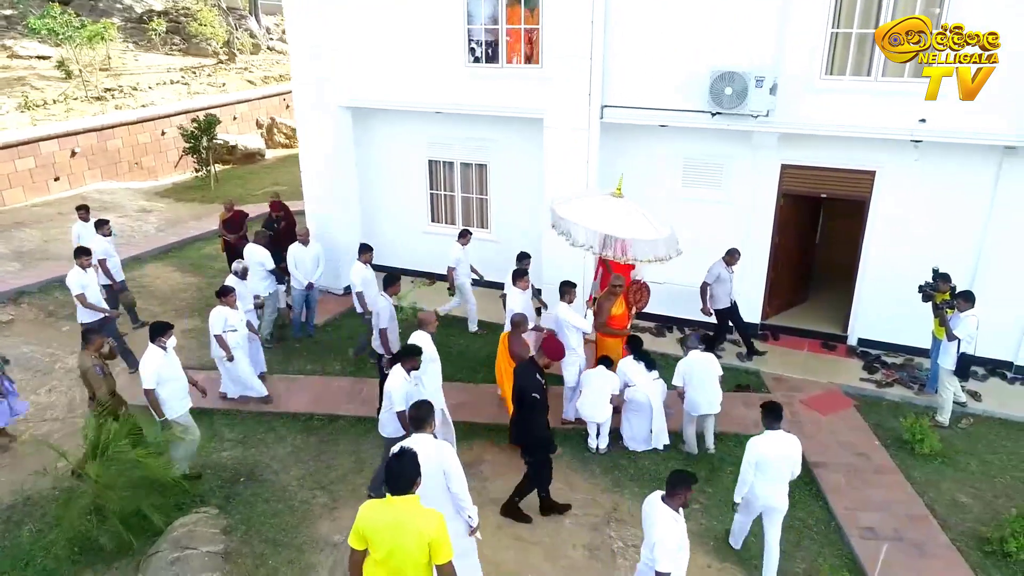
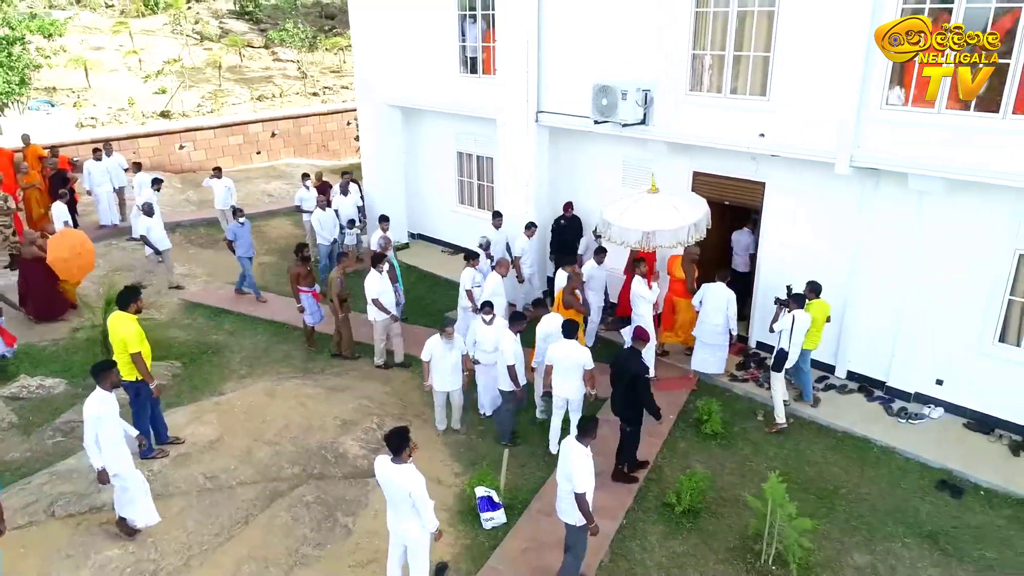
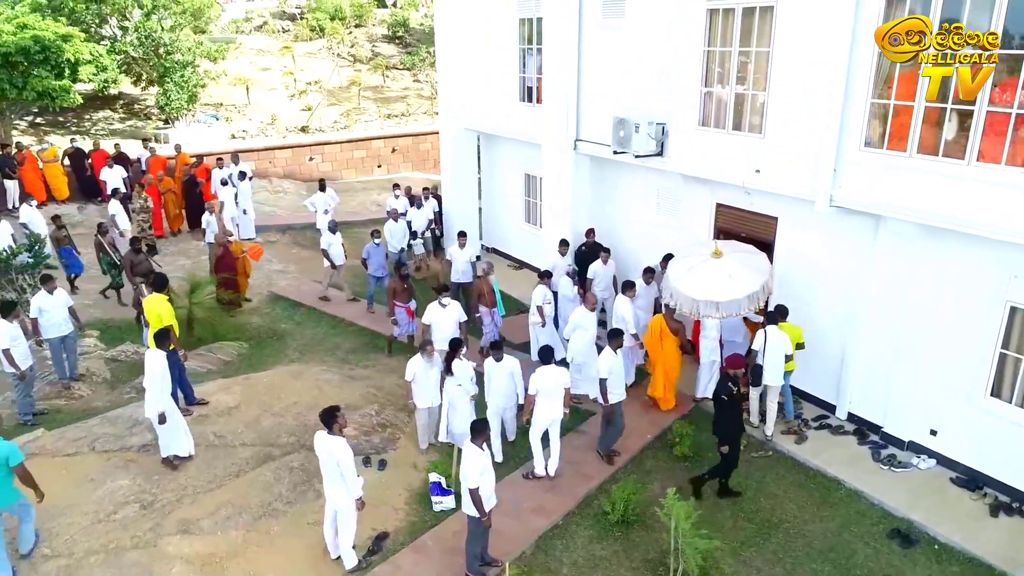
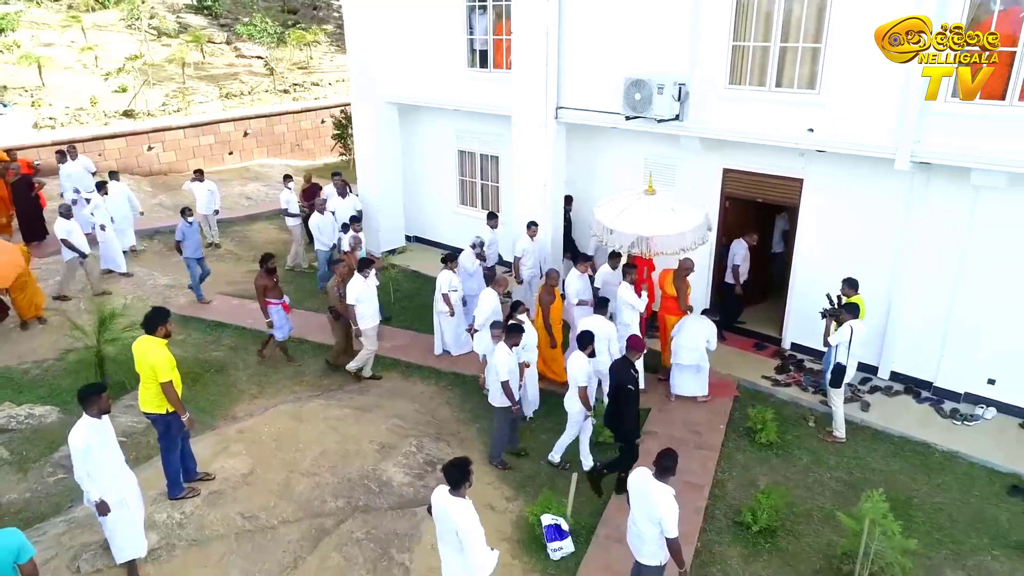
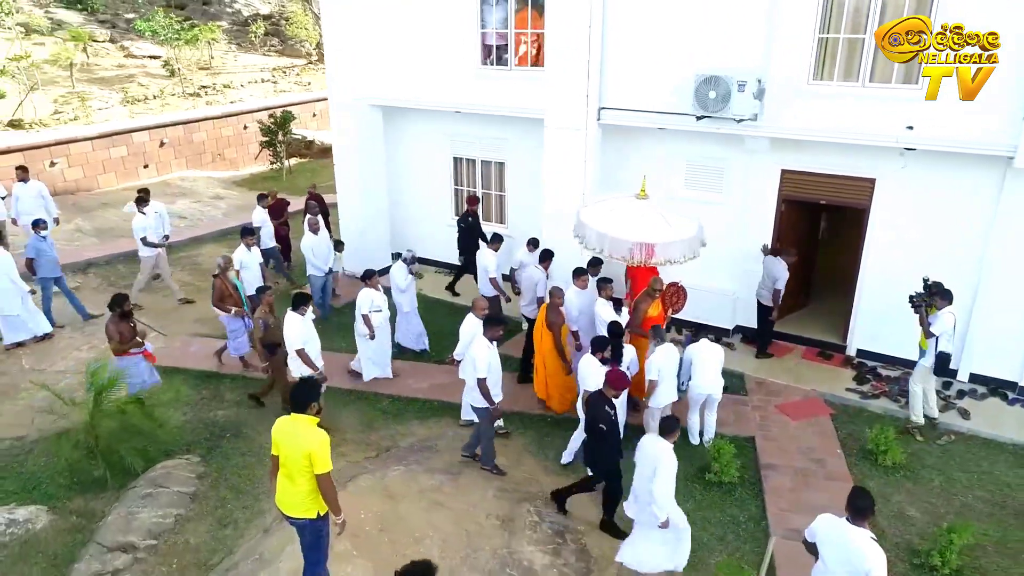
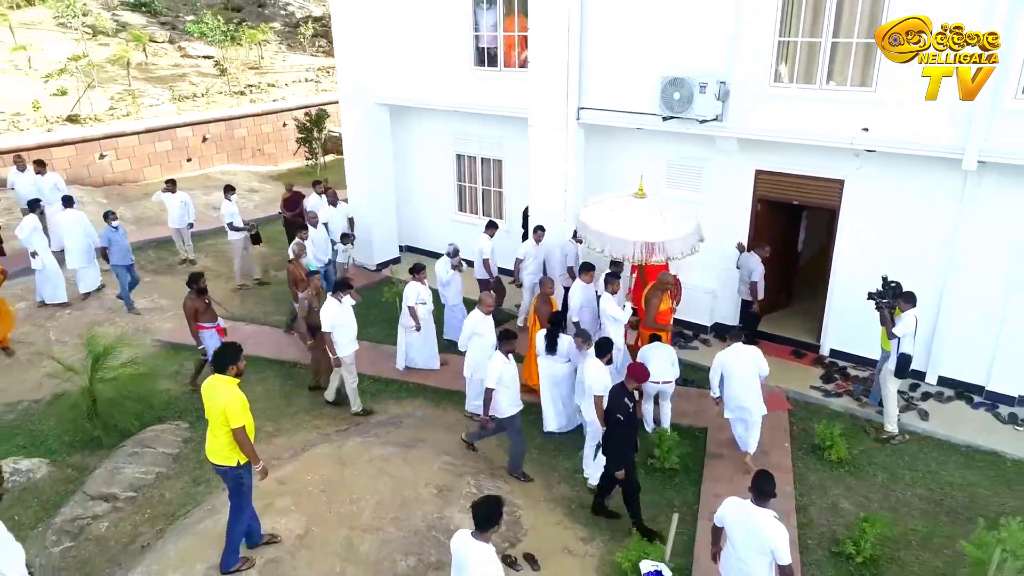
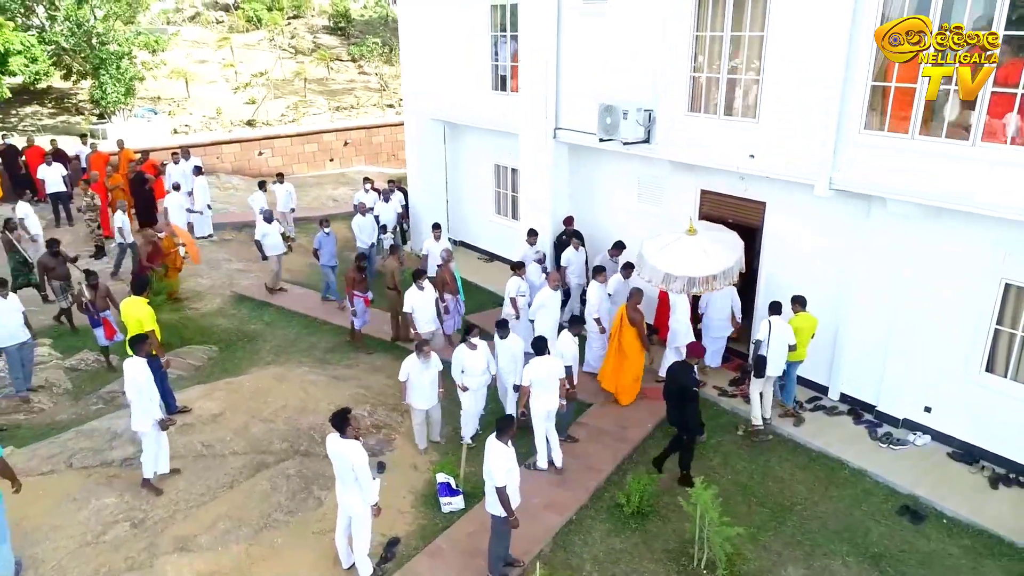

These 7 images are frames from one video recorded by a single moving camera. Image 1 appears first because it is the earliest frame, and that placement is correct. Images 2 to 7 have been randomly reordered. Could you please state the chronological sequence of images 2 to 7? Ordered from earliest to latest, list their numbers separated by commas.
5, 6, 4, 2, 7, 3
